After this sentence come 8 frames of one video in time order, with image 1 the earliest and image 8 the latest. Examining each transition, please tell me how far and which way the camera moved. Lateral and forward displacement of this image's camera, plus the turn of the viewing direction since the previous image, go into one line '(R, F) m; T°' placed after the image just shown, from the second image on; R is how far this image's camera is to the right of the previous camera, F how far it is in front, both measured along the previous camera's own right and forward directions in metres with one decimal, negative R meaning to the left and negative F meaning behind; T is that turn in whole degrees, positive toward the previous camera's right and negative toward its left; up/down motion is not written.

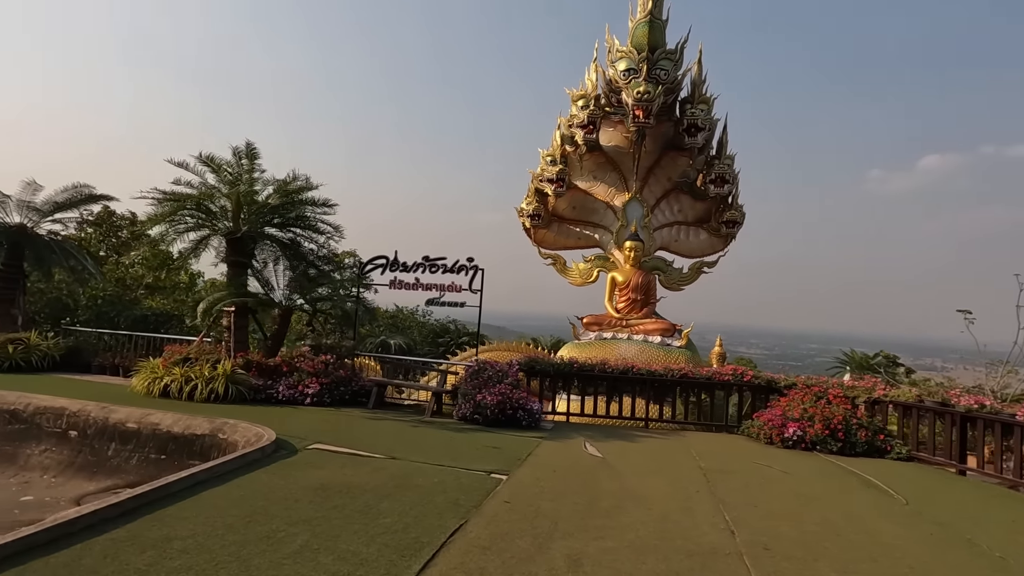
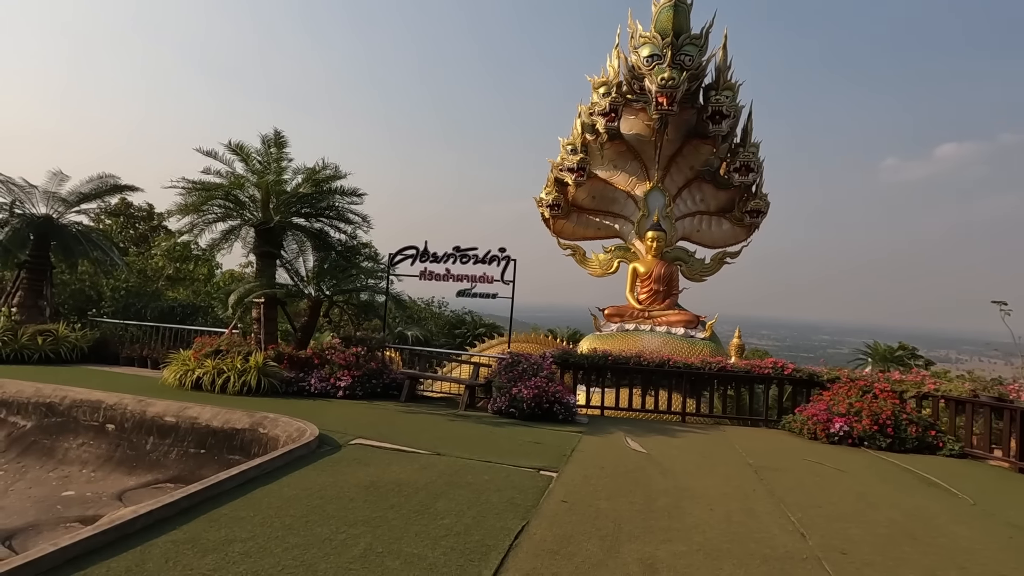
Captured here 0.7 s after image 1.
(-0.5, +0.2) m; -1°
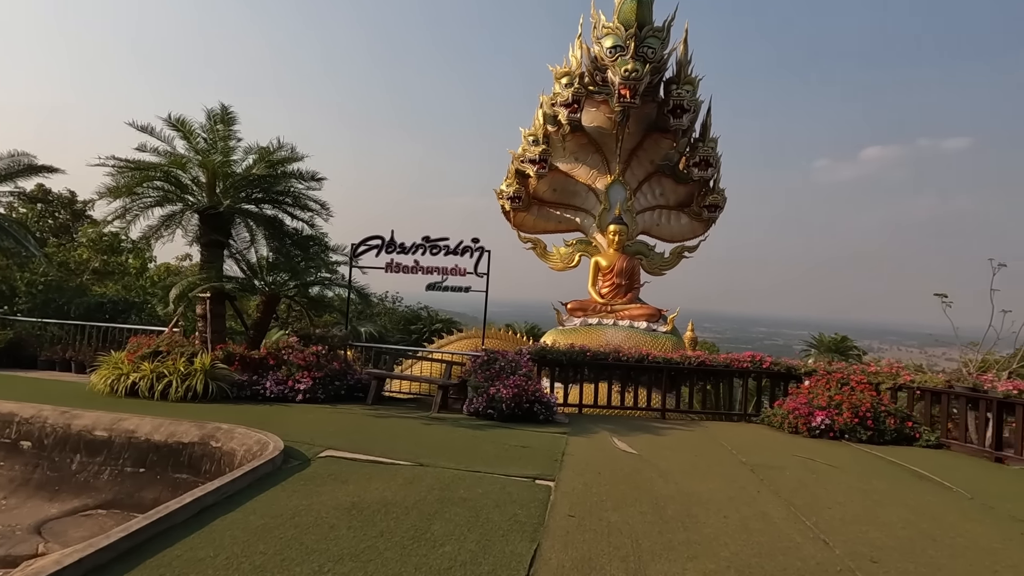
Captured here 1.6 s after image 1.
(-0.4, +0.6) m; +5°
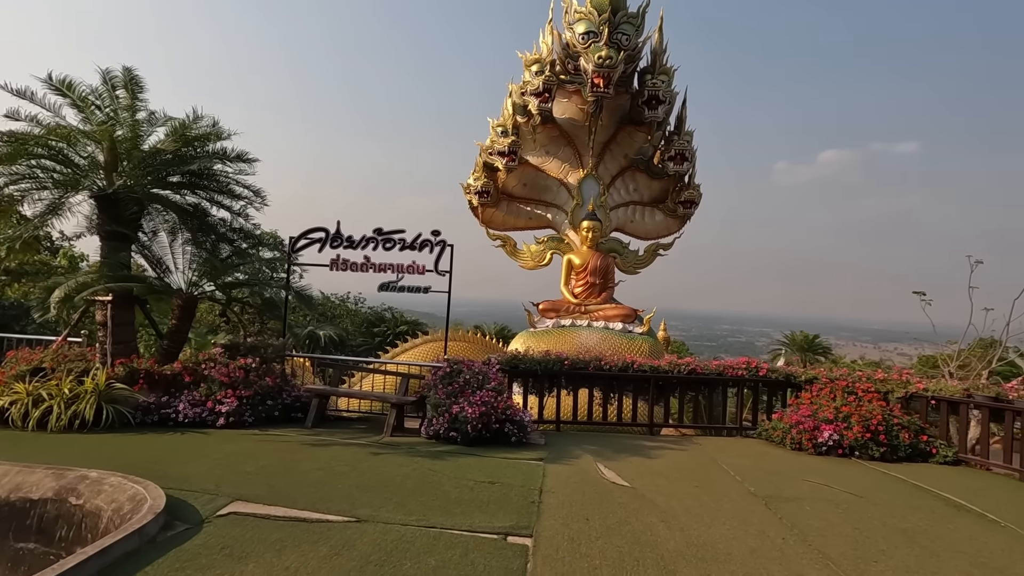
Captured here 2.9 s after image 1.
(0.0, +1.3) m; +3°
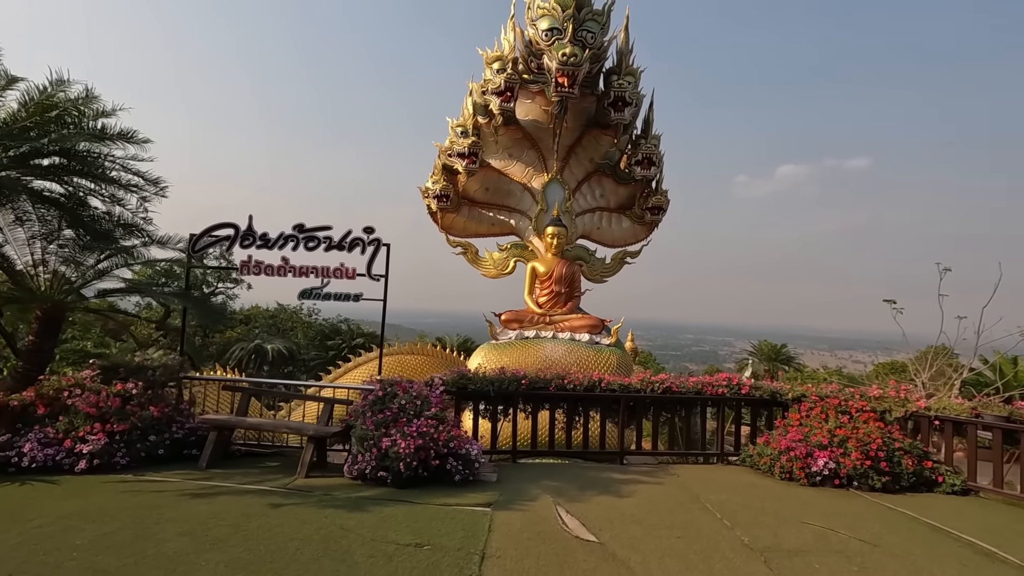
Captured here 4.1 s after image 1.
(+0.3, +1.2) m; +3°
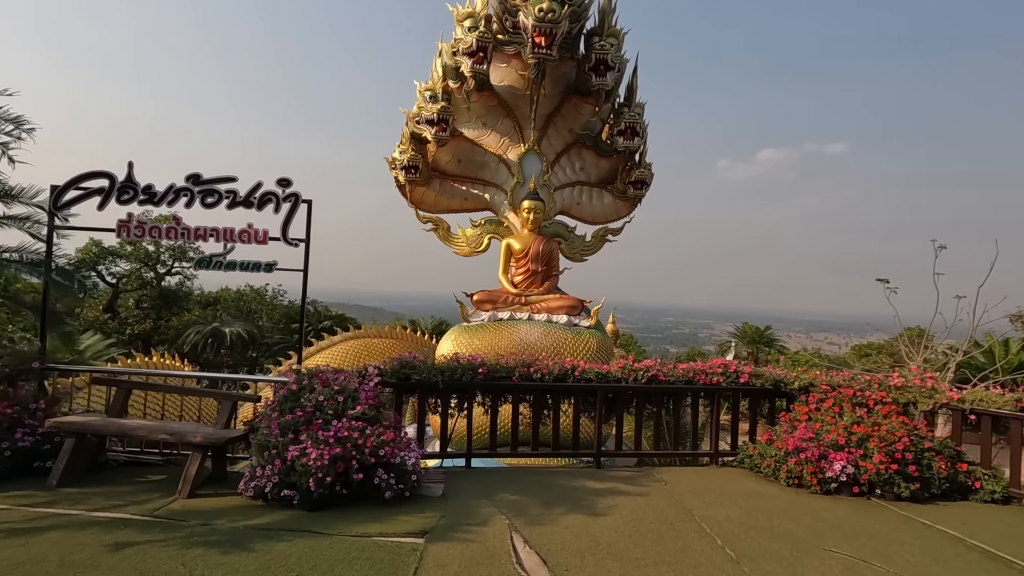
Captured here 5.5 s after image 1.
(+0.3, +1.3) m; +2°
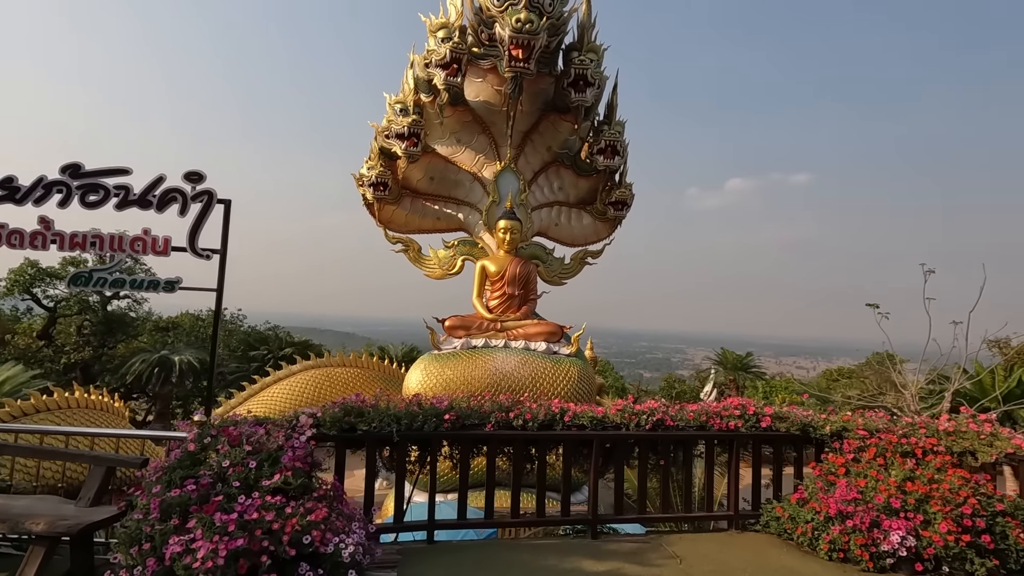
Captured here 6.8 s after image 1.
(0.0, +1.2) m; +3°
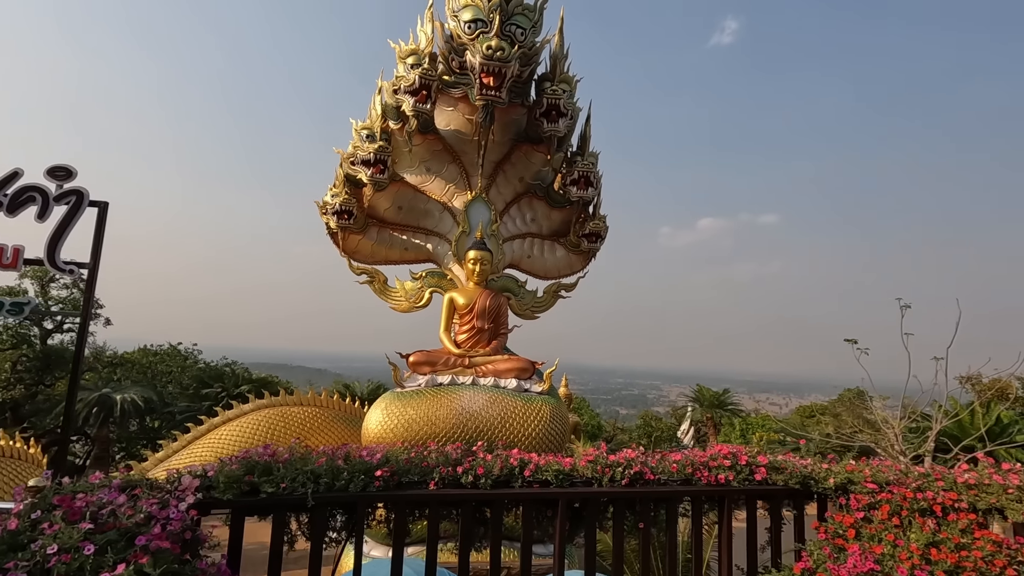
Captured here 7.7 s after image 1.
(+0.2, +0.8) m; +3°
